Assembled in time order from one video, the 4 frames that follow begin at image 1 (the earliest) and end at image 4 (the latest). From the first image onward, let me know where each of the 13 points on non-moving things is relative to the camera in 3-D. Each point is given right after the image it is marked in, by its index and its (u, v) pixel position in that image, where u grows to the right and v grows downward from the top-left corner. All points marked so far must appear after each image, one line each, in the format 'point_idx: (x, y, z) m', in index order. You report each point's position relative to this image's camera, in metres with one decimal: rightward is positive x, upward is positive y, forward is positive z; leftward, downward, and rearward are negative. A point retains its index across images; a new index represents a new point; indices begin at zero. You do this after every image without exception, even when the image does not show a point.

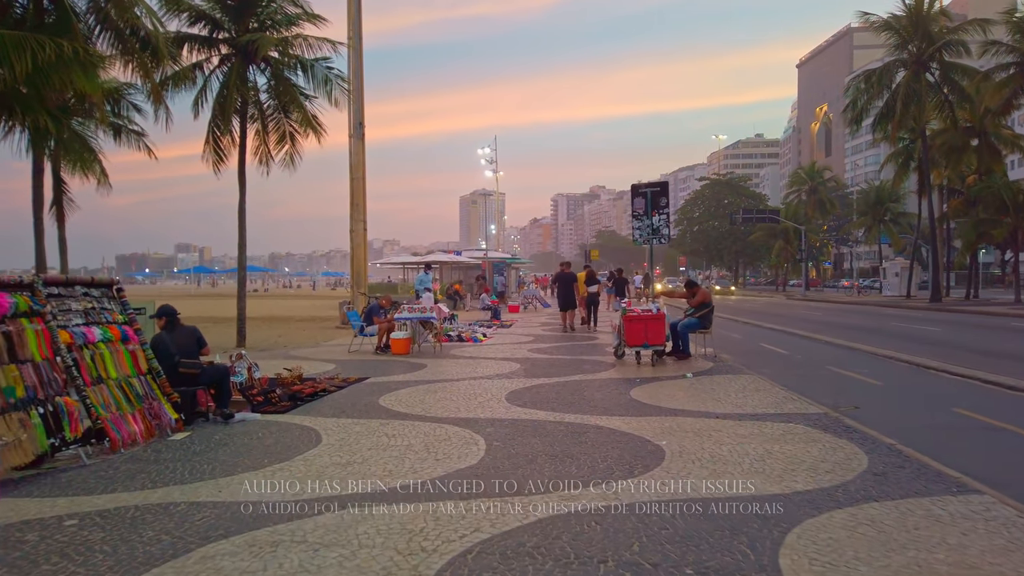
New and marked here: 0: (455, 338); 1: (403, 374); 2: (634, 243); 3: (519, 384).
0: (-1.2, -1.0, +15.8) m
1: (-1.5, -1.2, +10.6) m
2: (+2.3, +0.8, +14.1) m
3: (+0.1, -1.2, +9.4) m
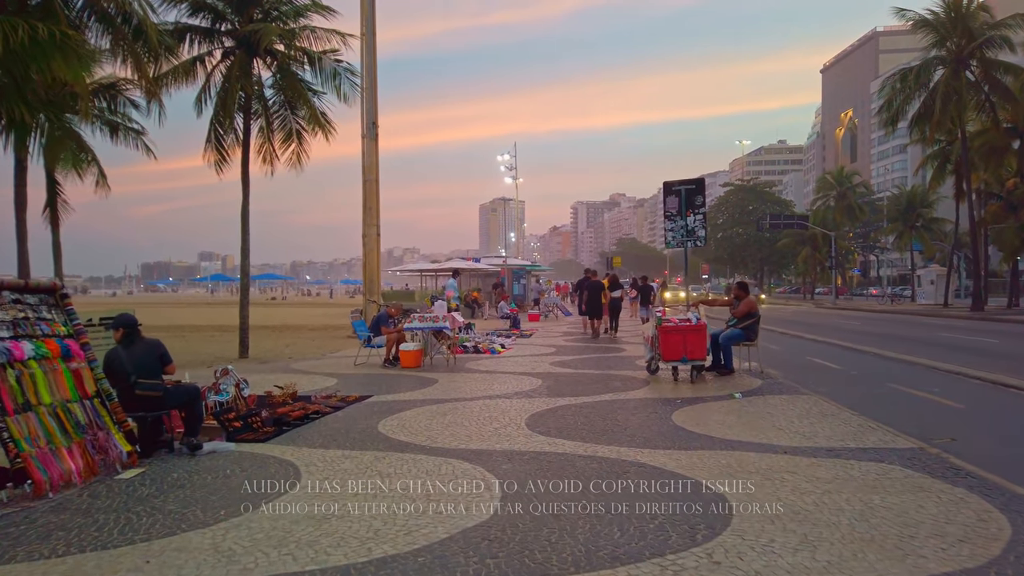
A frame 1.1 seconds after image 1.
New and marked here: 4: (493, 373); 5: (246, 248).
0: (-0.8, -1.2, +14.7) m
1: (-1.2, -1.3, +9.5) m
2: (+2.6, +0.7, +12.9) m
3: (+0.3, -1.2, +8.2) m
4: (-0.3, -1.2, +11.1) m
5: (-5.4, +0.8, +15.6) m
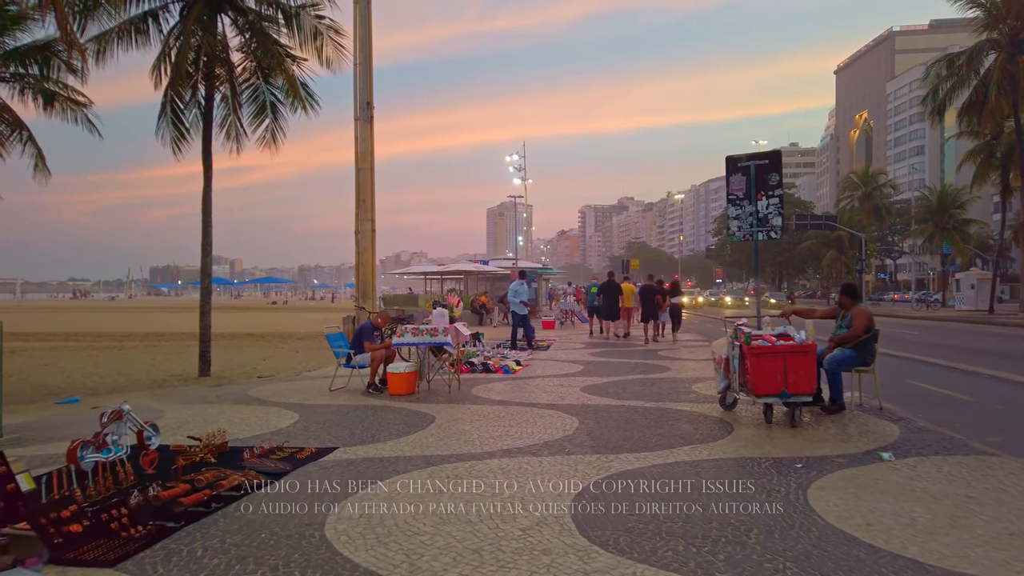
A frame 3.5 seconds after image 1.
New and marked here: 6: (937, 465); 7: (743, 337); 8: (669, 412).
0: (-0.5, -1.2, +11.9) m
1: (-1.0, -1.3, +6.7) m
2: (+2.9, +0.6, +10.1) m
3: (+0.5, -1.3, +5.4) m
4: (0.0, -1.3, +8.4) m
5: (-5.1, +0.8, +12.9) m
6: (+2.9, -1.2, +5.2) m
7: (+2.1, -0.4, +7.0) m
8: (+1.6, -1.3, +7.8) m
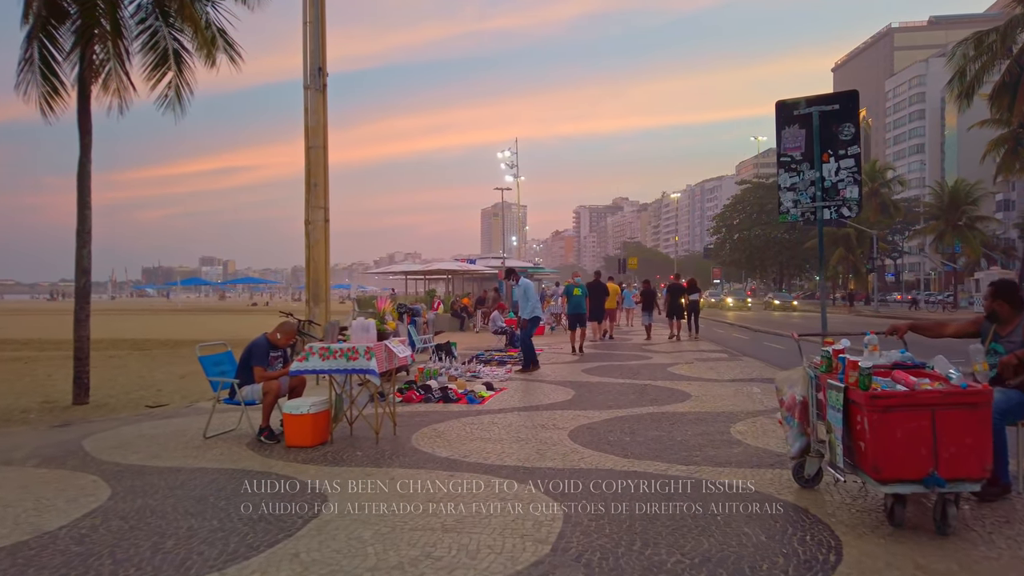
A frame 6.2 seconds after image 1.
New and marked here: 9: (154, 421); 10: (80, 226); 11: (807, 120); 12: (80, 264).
0: (-0.9, -1.2, +8.9) m
1: (-1.3, -1.3, +3.7) m
2: (+2.5, +0.6, +7.1) m
3: (+0.2, -1.3, +2.5) m
4: (-0.4, -1.3, +5.4) m
5: (-5.5, +0.8, +9.9) m
6: (+2.5, -1.2, +2.2) m
7: (+1.7, -0.4, +4.0) m
8: (+1.2, -1.3, +4.8) m
9: (-3.6, -1.3, +7.7) m
10: (-5.6, +0.8, +9.9) m
11: (+2.6, +1.5, +6.9) m
12: (-5.6, +0.3, +9.9) m
